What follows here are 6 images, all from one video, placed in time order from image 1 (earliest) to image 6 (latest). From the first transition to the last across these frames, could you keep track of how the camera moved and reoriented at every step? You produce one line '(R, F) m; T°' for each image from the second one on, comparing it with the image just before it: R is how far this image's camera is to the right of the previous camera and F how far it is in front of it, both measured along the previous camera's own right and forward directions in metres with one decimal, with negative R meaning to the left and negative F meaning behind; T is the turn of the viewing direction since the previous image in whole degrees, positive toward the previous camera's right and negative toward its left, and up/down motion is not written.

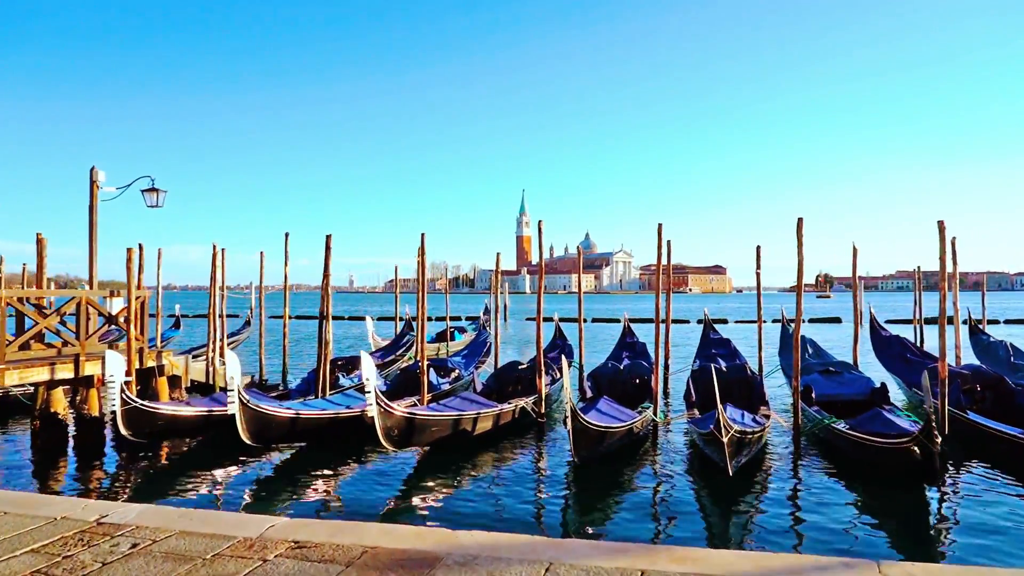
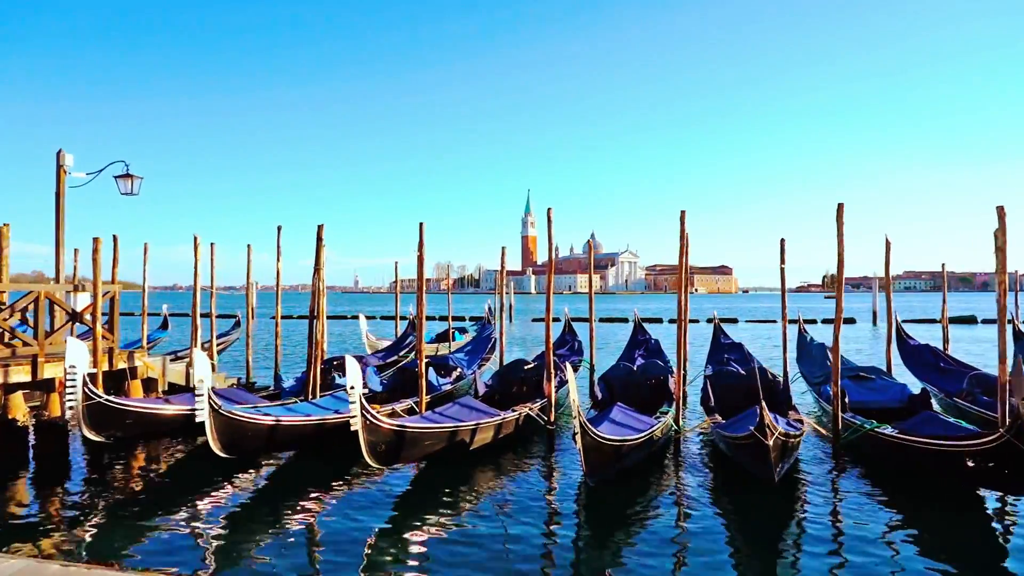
(0.0, +1.2) m; 0°
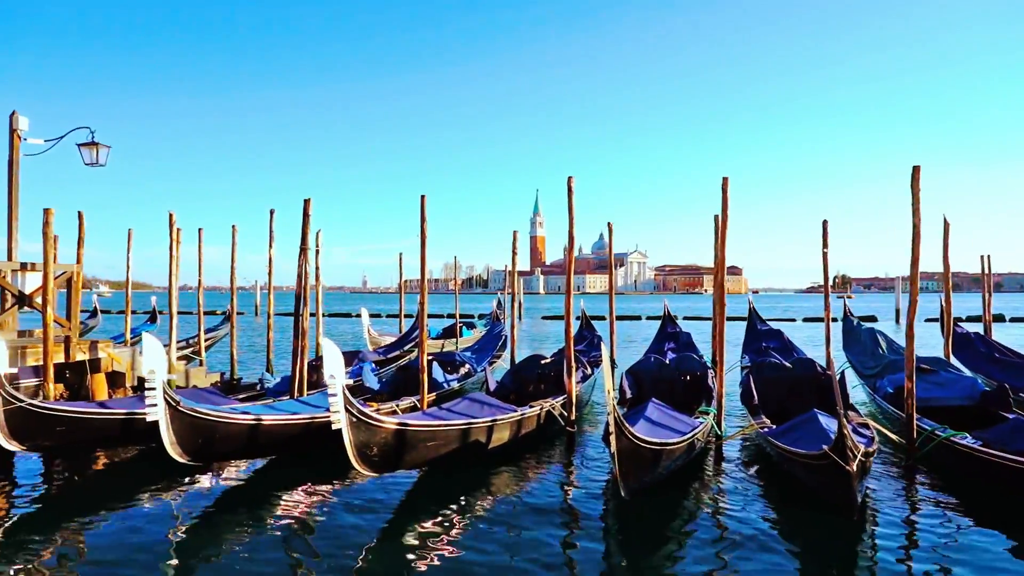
(-0.1, +1.6) m; -1°
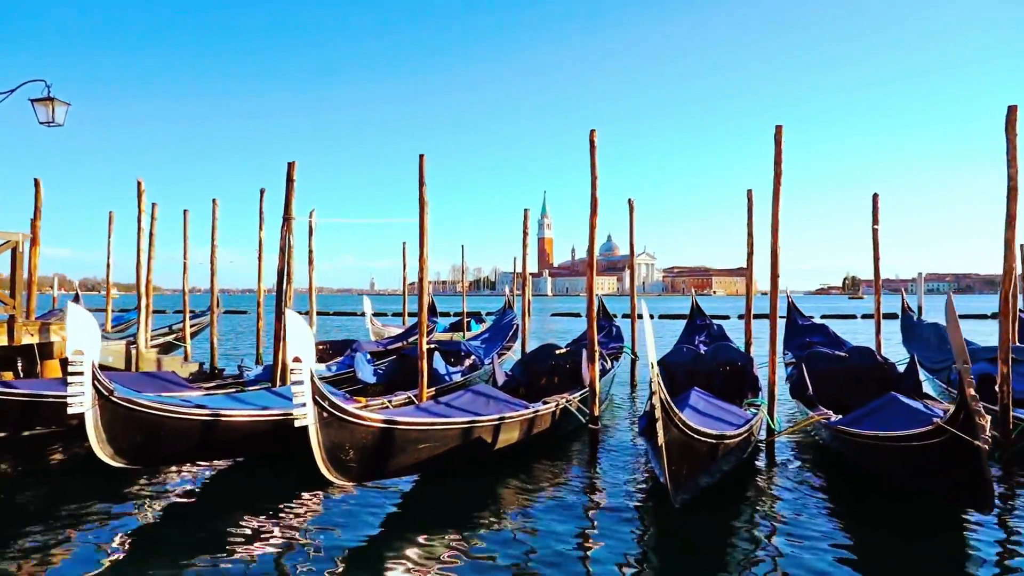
(-0.1, +1.5) m; -1°
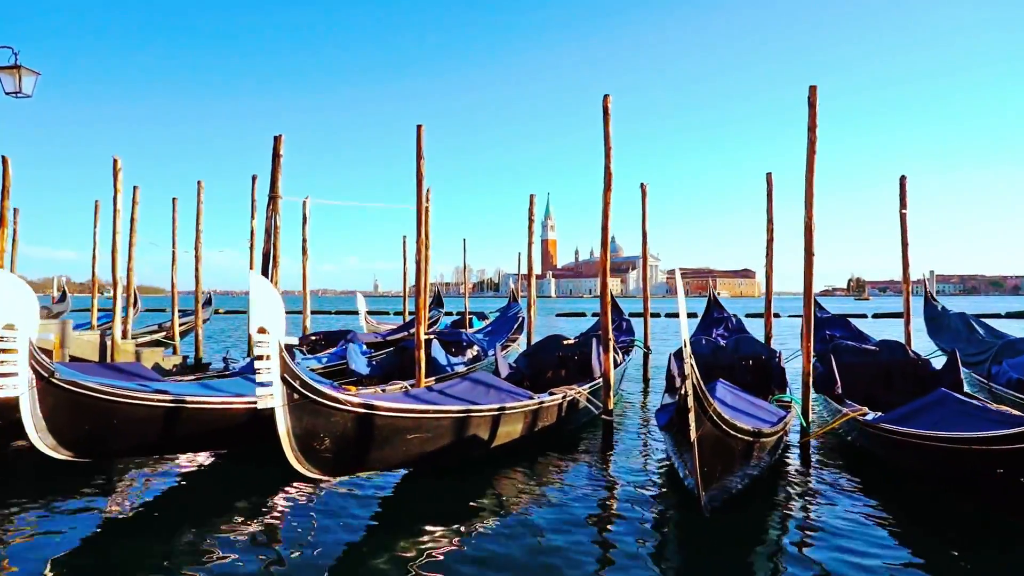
(0.0, +0.8) m; 0°
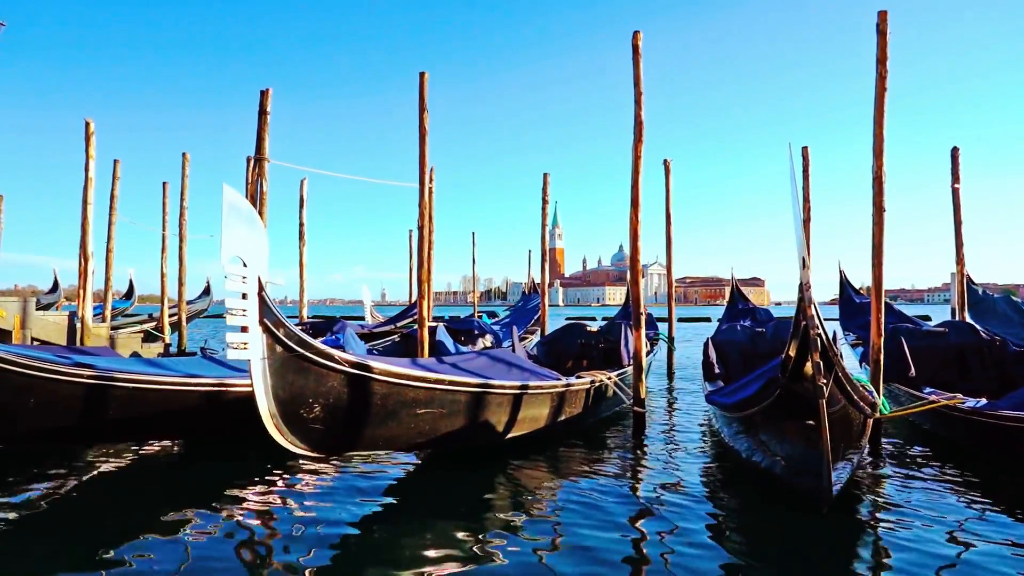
(-0.1, +1.1) m; -1°
